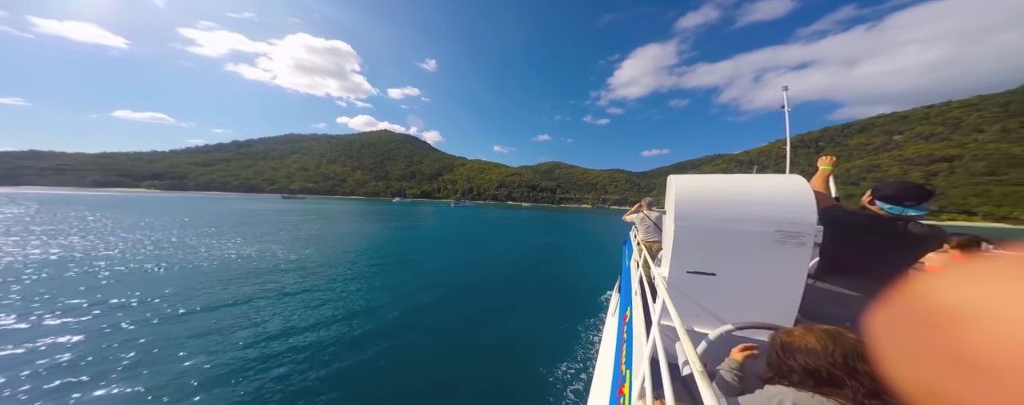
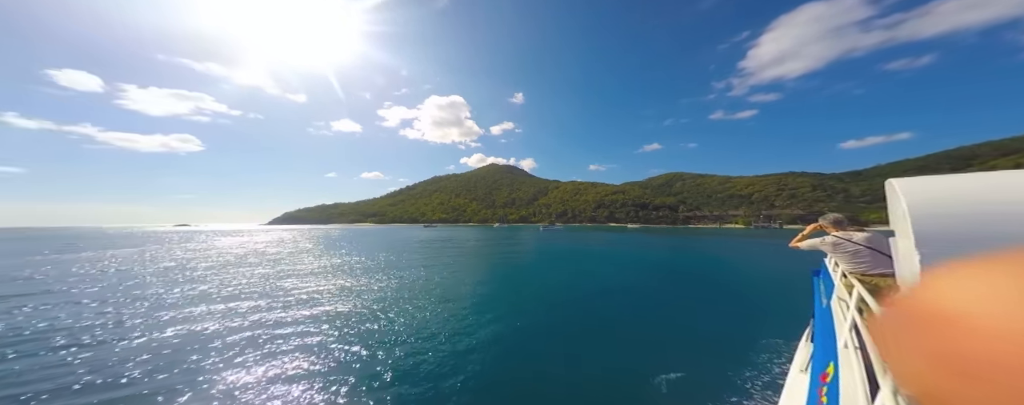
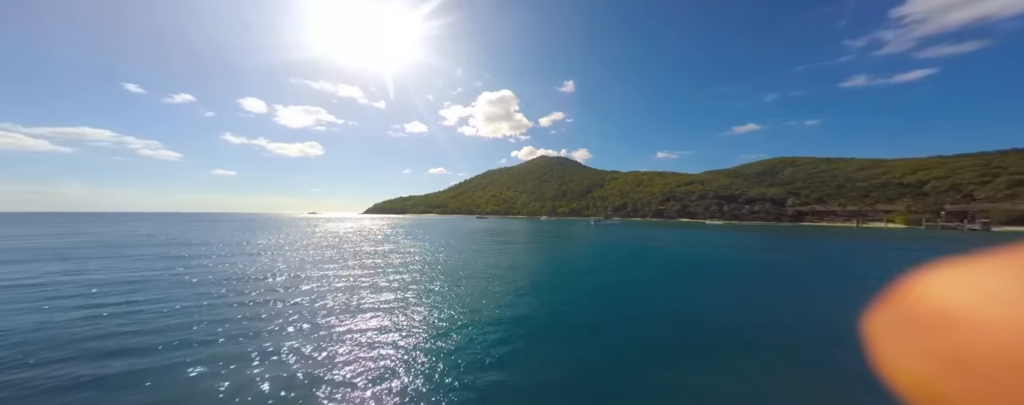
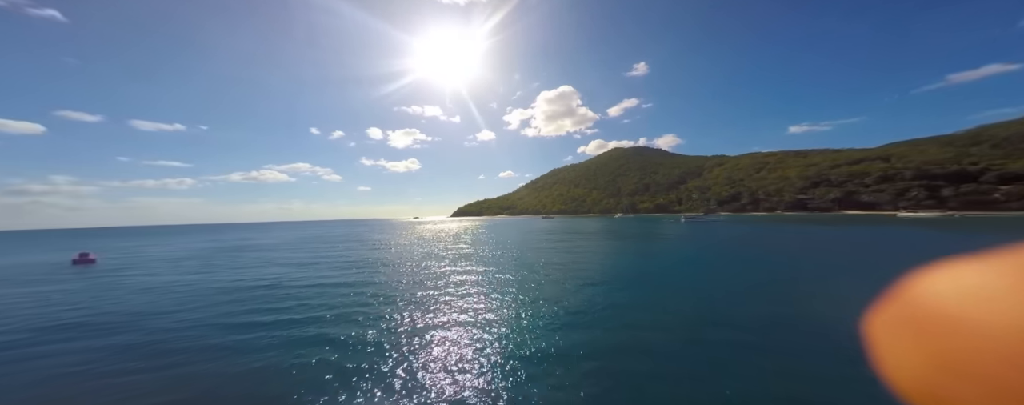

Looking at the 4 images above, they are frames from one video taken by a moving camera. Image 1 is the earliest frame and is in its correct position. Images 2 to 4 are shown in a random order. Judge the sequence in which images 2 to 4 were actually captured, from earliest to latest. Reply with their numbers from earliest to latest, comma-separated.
2, 3, 4
